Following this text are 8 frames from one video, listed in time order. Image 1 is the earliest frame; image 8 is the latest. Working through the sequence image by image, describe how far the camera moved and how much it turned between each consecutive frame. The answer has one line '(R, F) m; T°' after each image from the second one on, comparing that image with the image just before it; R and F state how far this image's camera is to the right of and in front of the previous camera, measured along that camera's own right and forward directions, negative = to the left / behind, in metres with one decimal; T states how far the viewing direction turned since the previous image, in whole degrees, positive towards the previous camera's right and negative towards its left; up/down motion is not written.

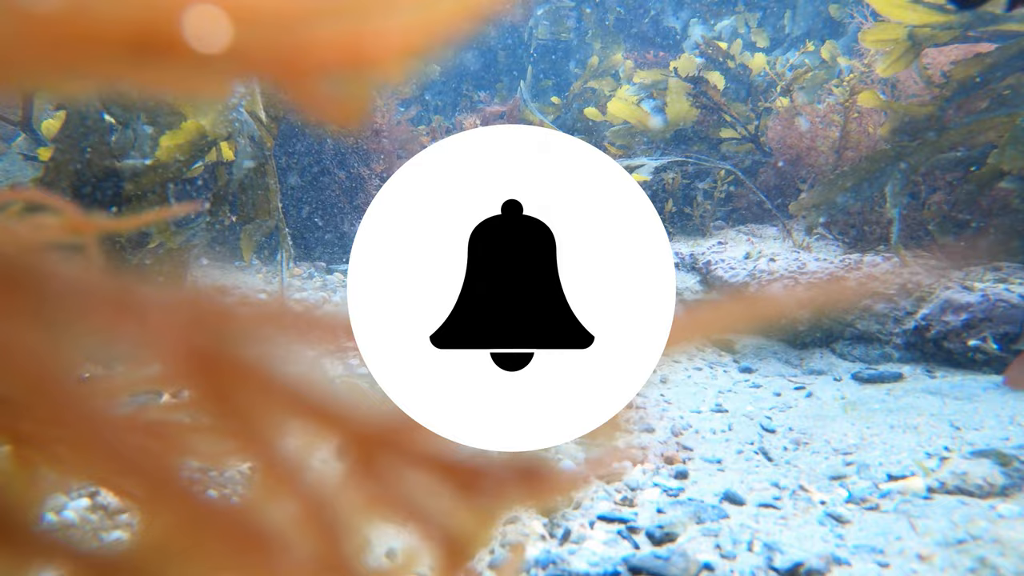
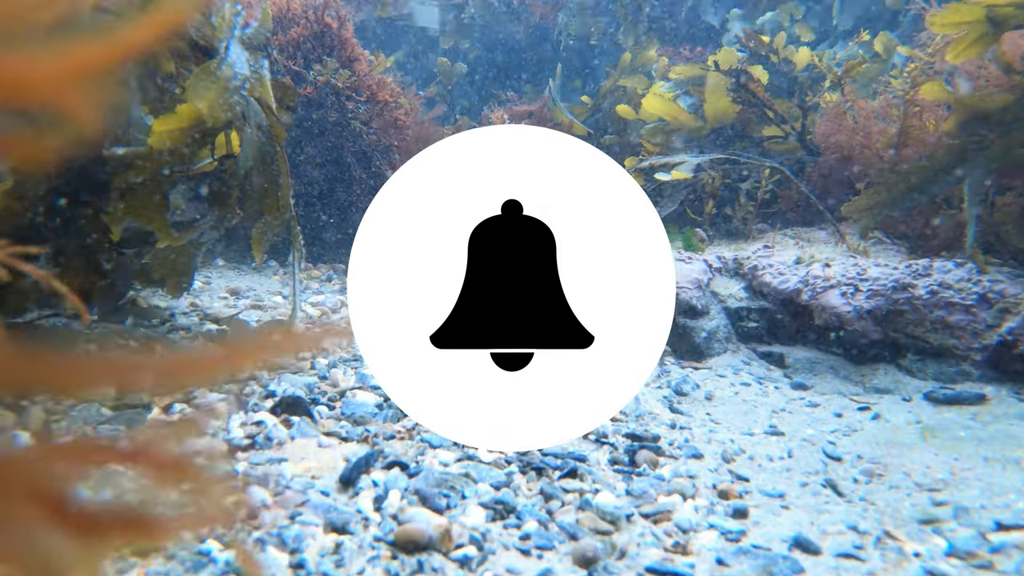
(0.0, +0.3) m; -2°
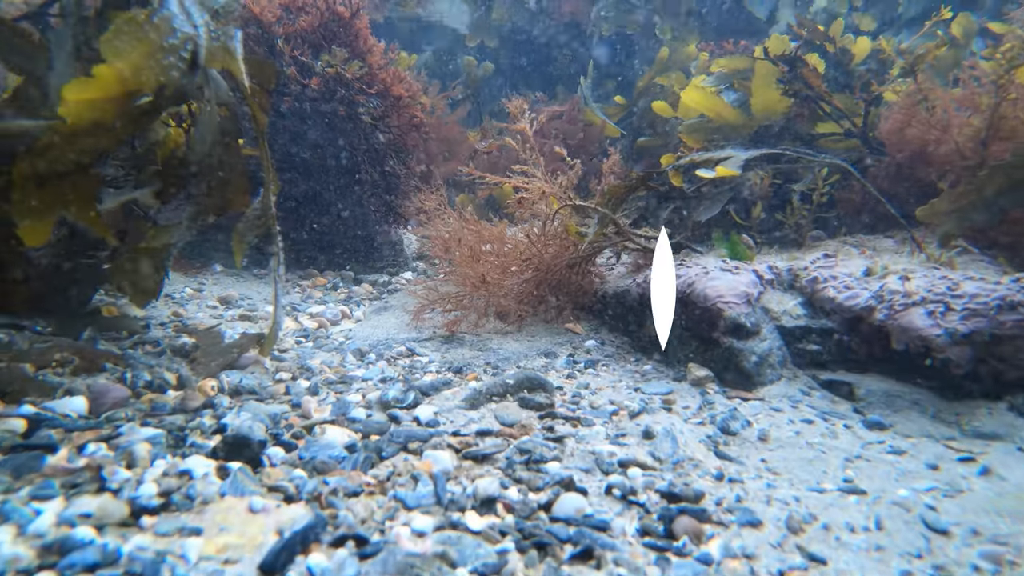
(+0.1, +0.5) m; -3°
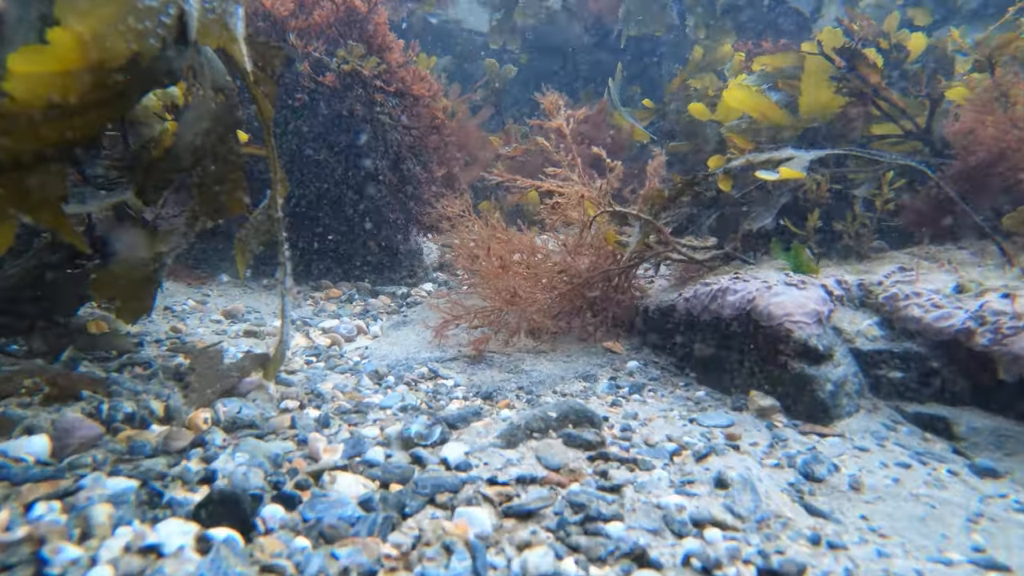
(-0.1, +0.4) m; -1°
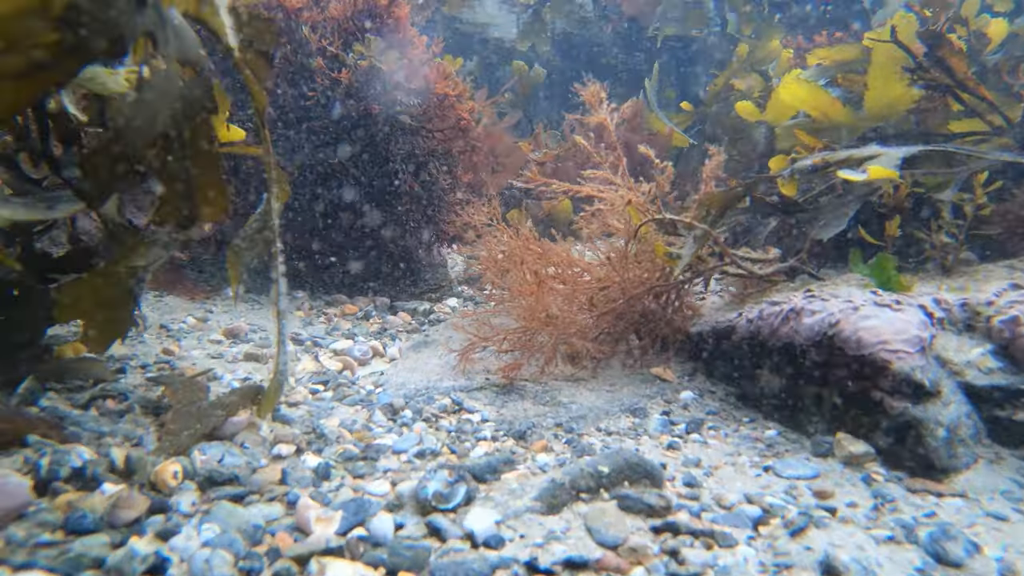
(0.0, +0.4) m; -2°
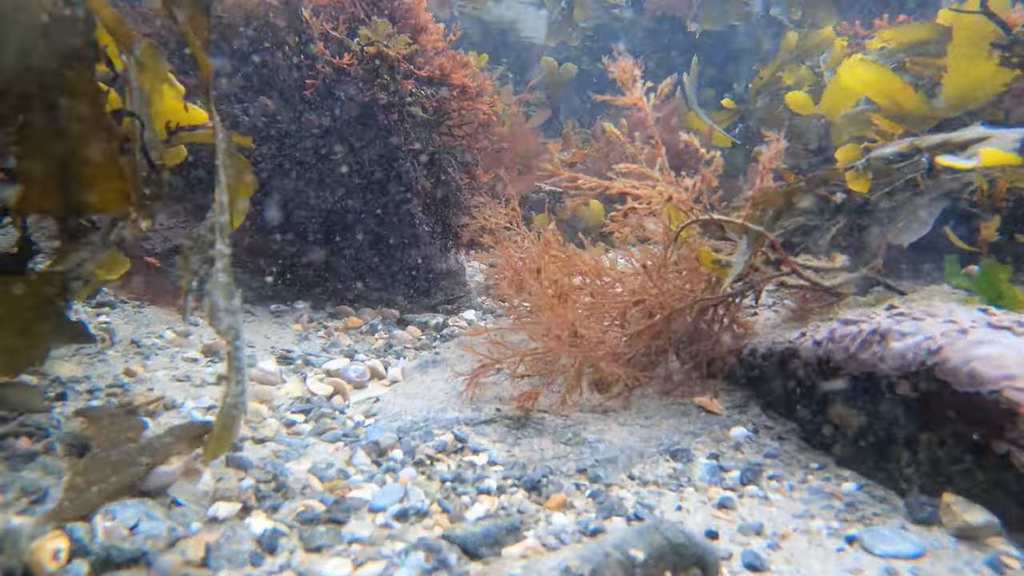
(+0.1, +0.4) m; -3°
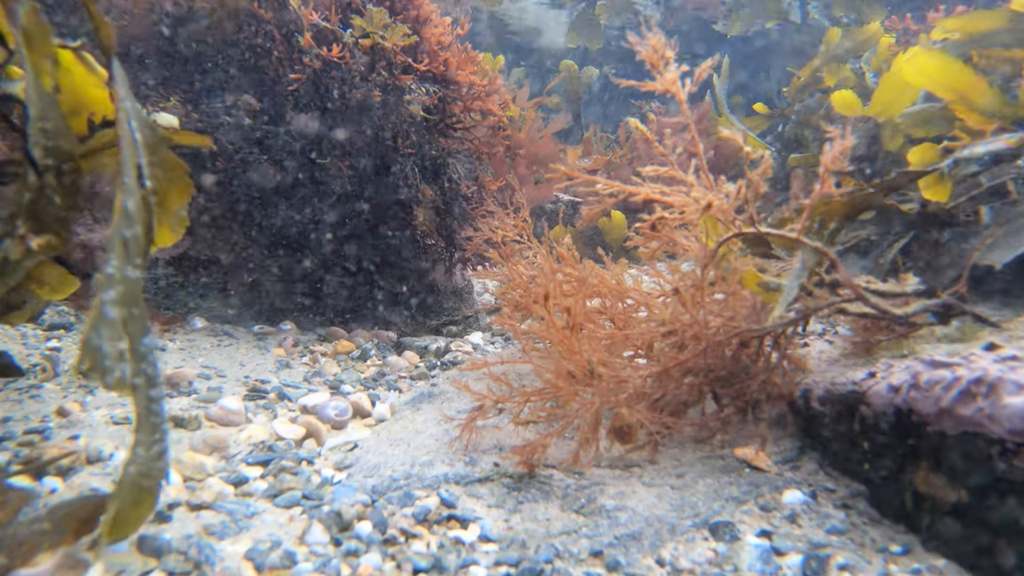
(+0.1, +0.4) m; -2°
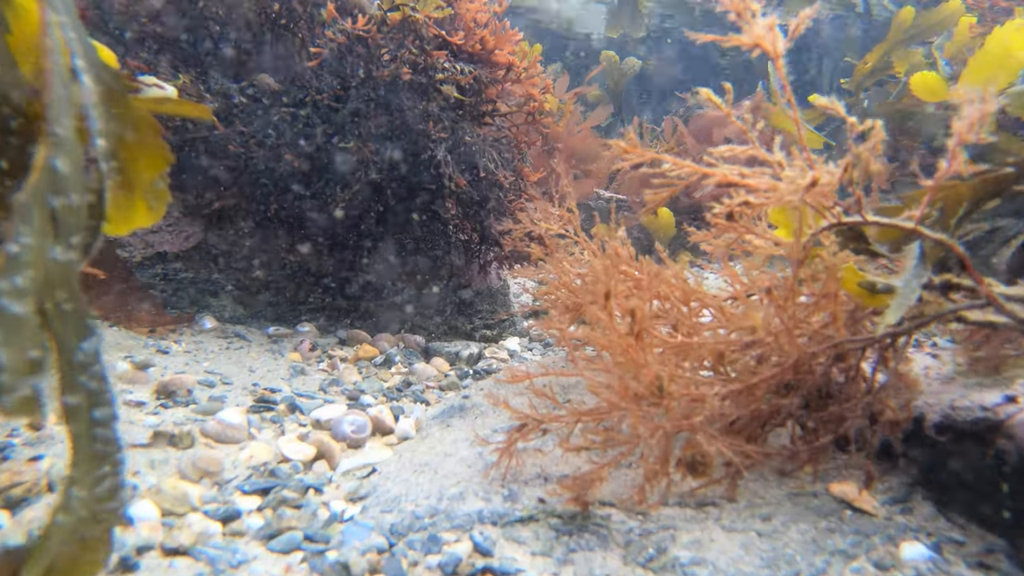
(0.0, +0.3) m; -3°
